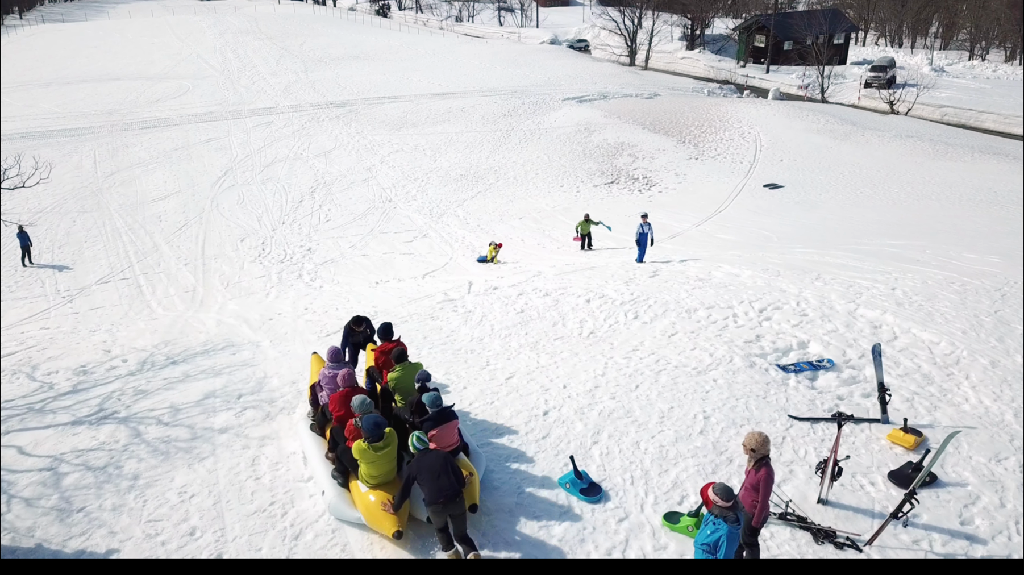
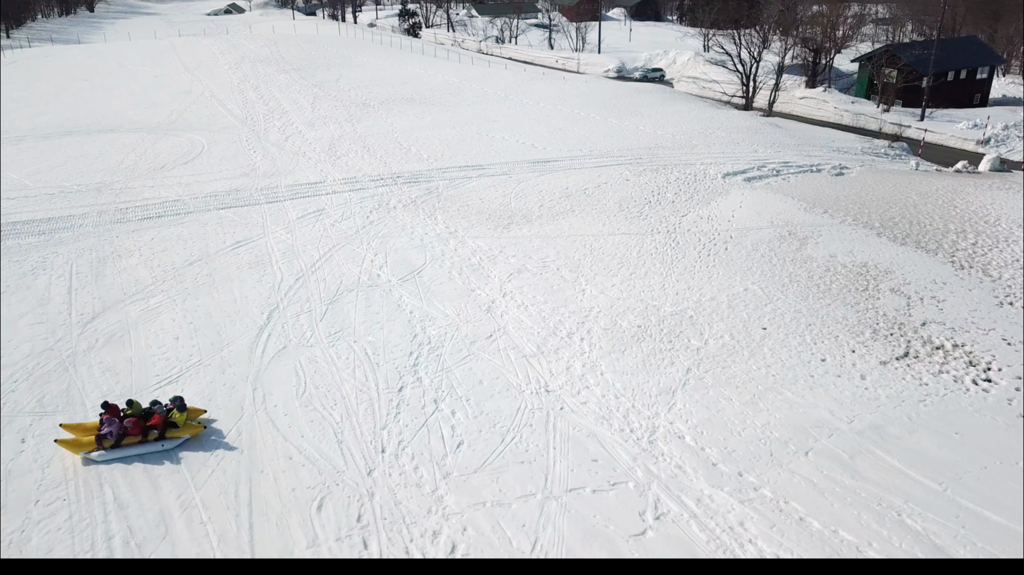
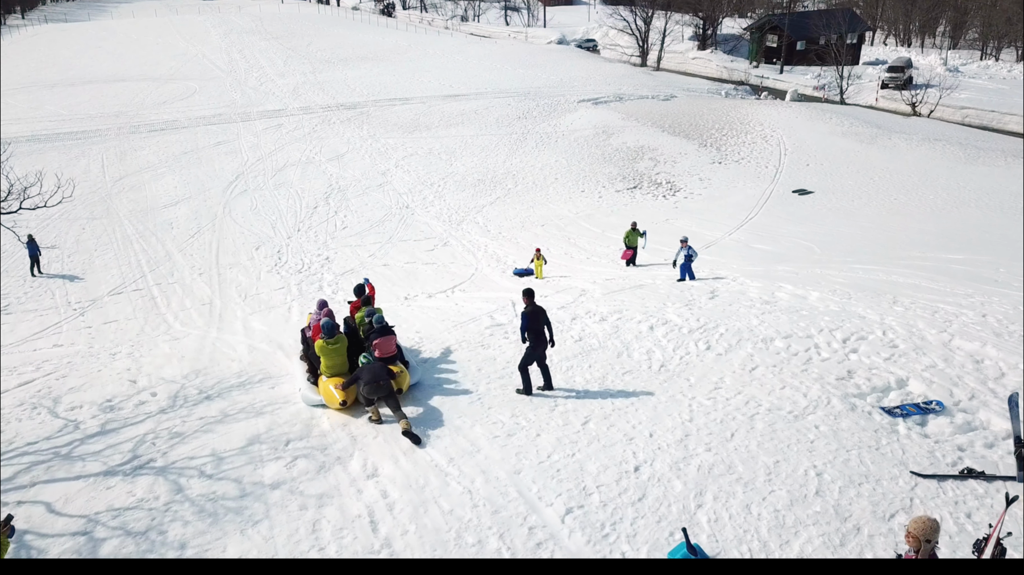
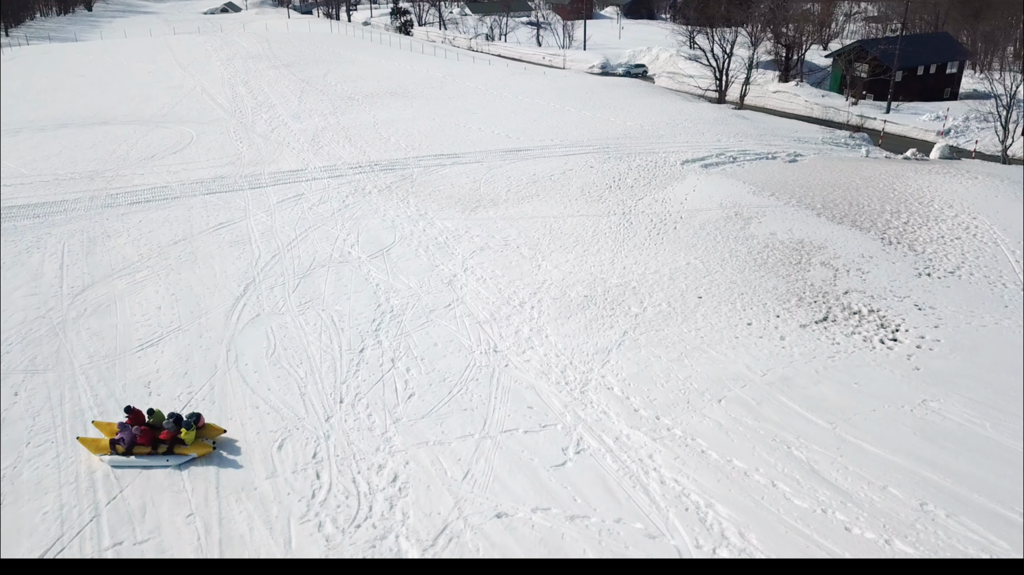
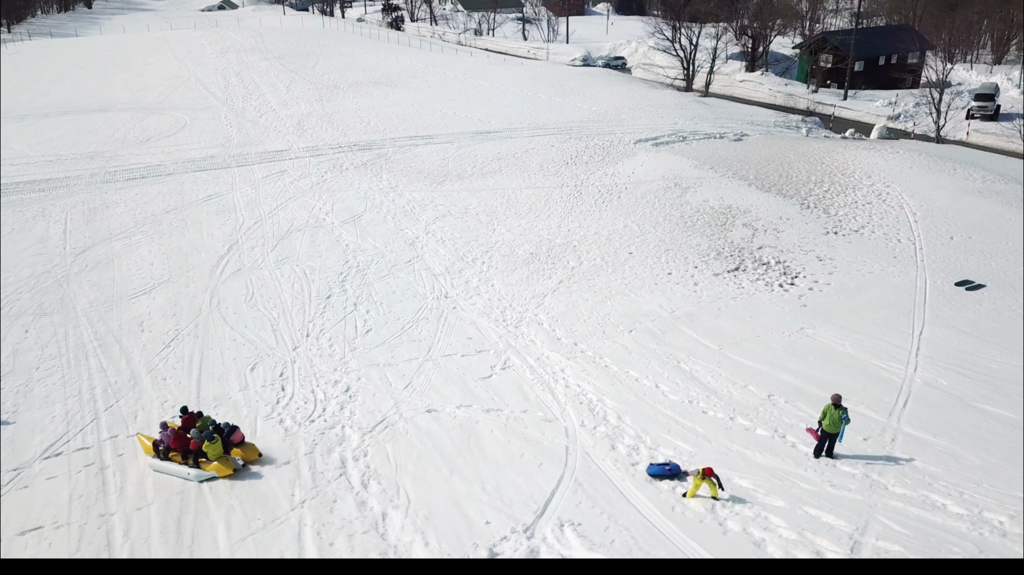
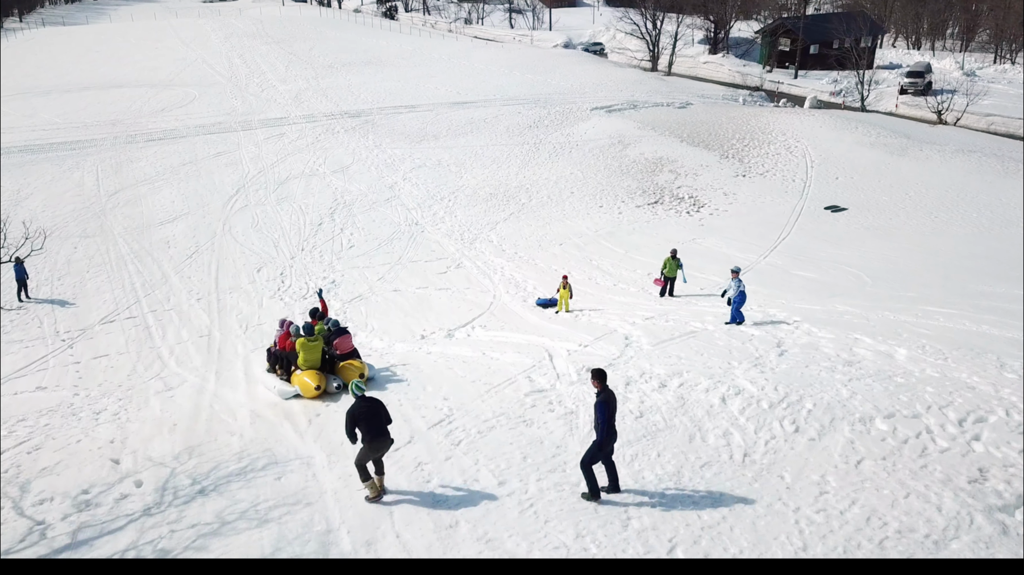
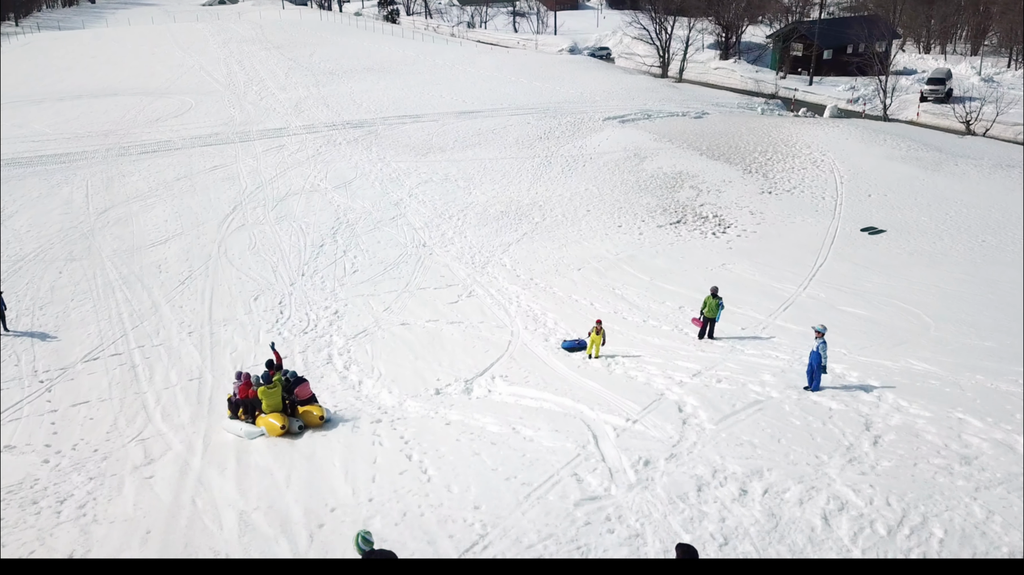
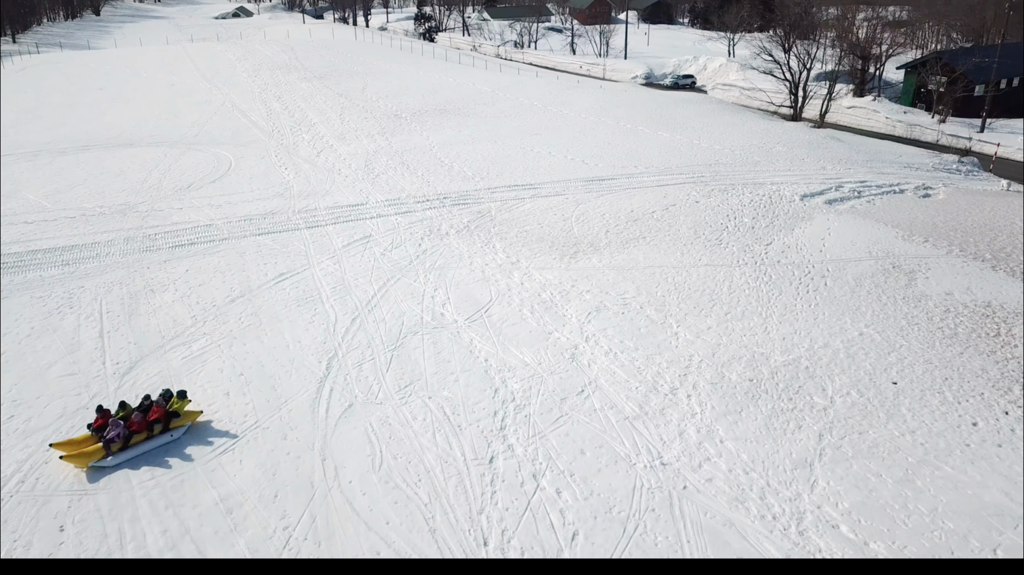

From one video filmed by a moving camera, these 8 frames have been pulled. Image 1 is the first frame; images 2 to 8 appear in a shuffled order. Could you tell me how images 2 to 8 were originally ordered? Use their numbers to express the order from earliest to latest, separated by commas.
3, 6, 7, 5, 4, 2, 8
